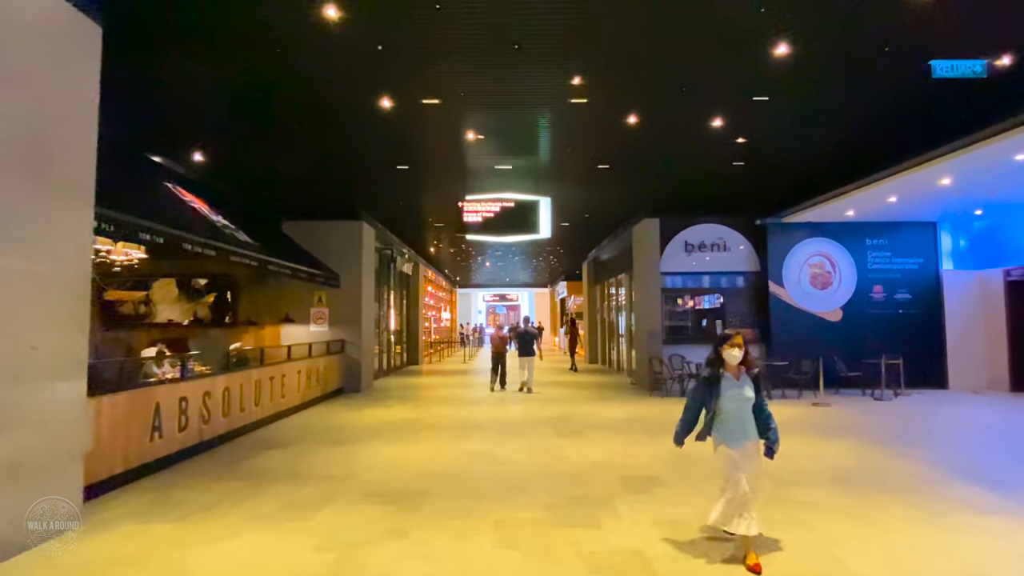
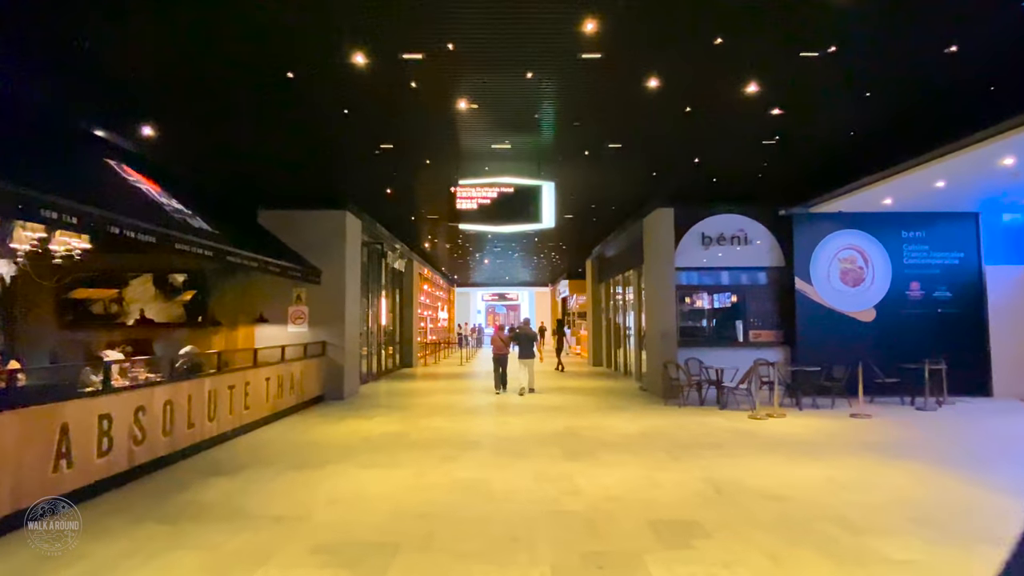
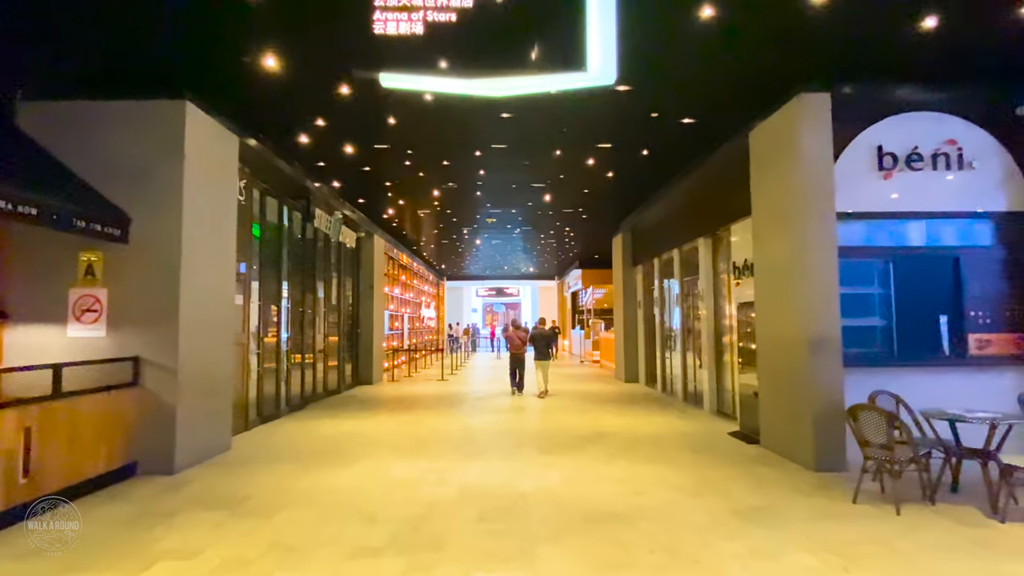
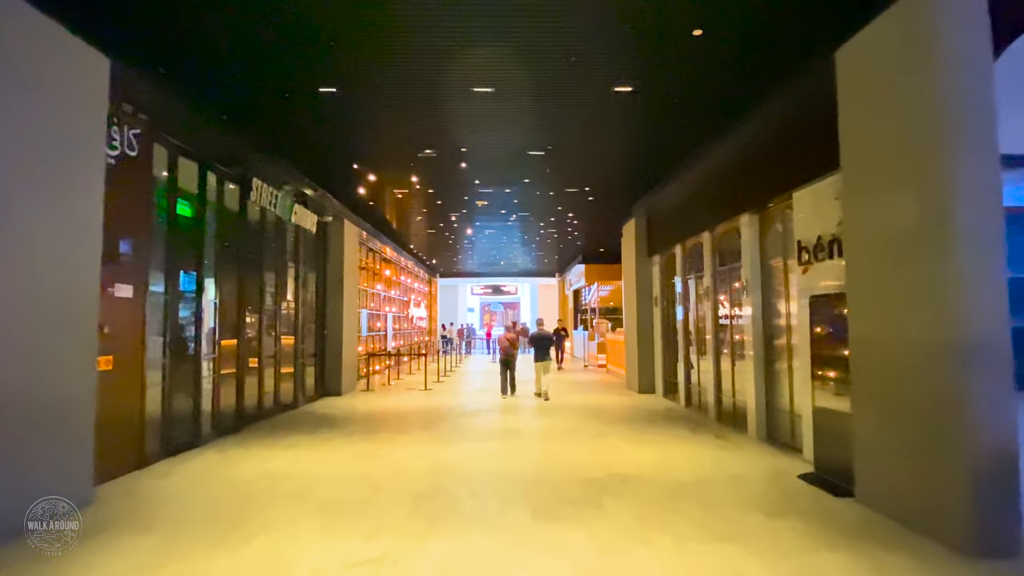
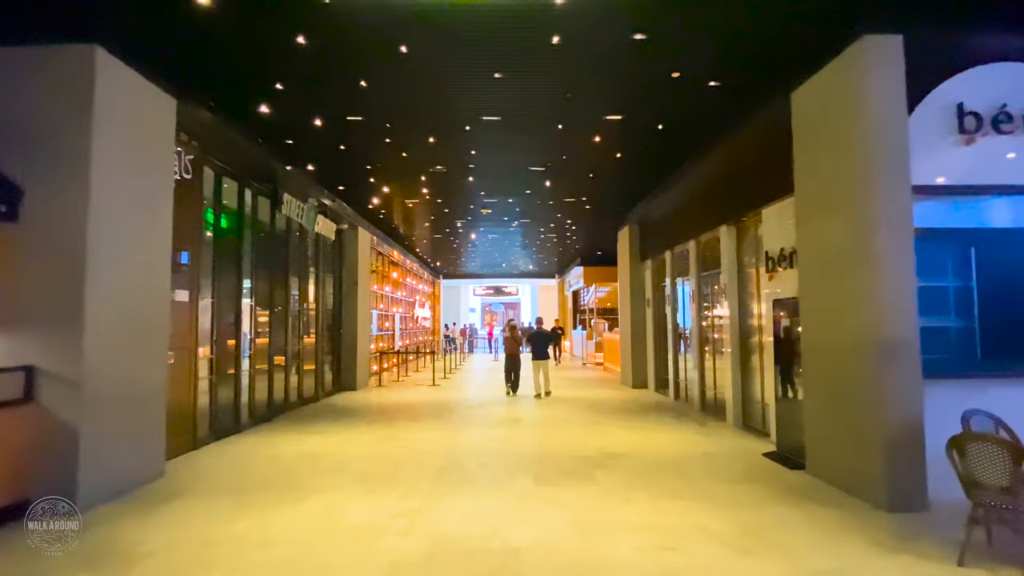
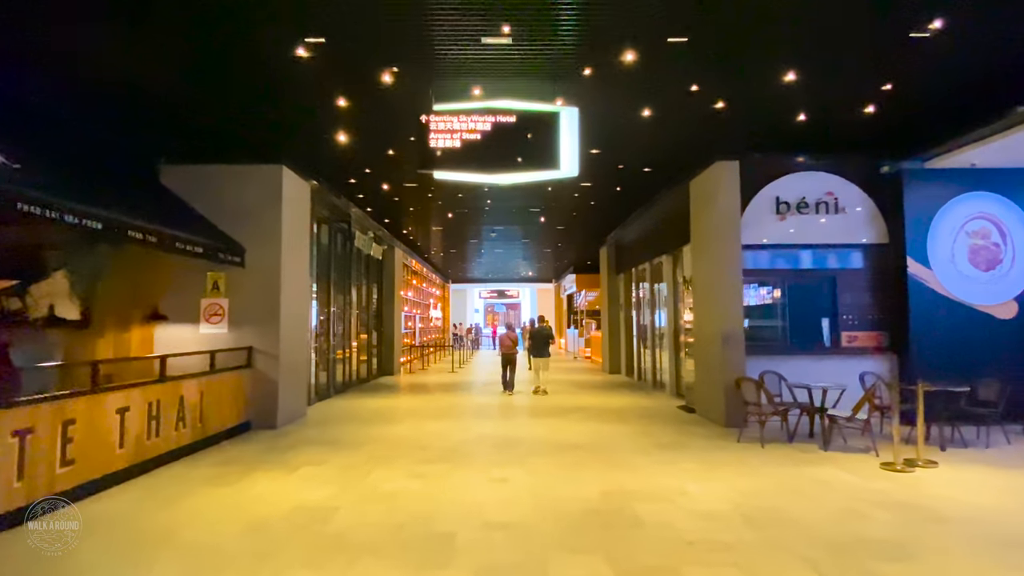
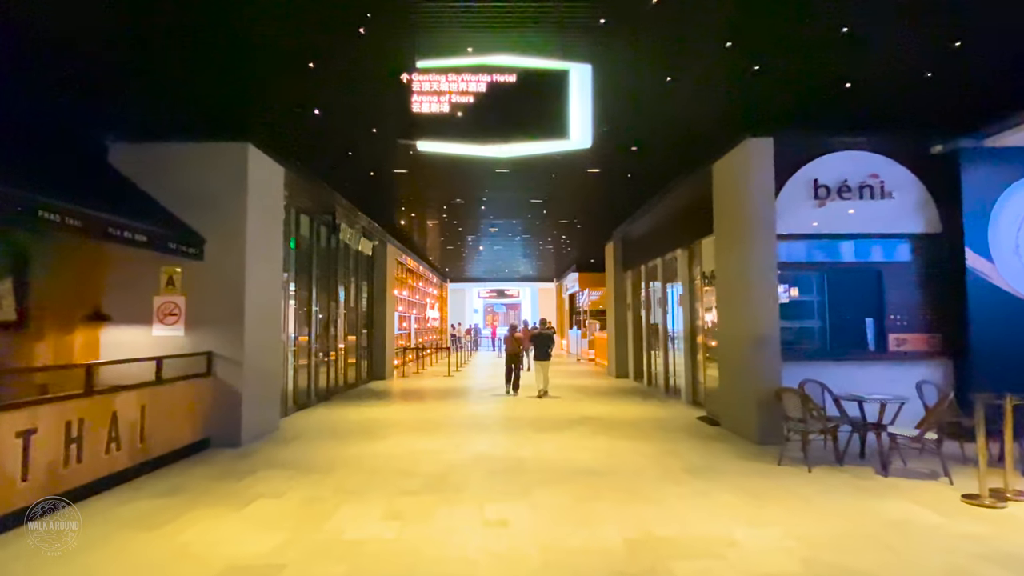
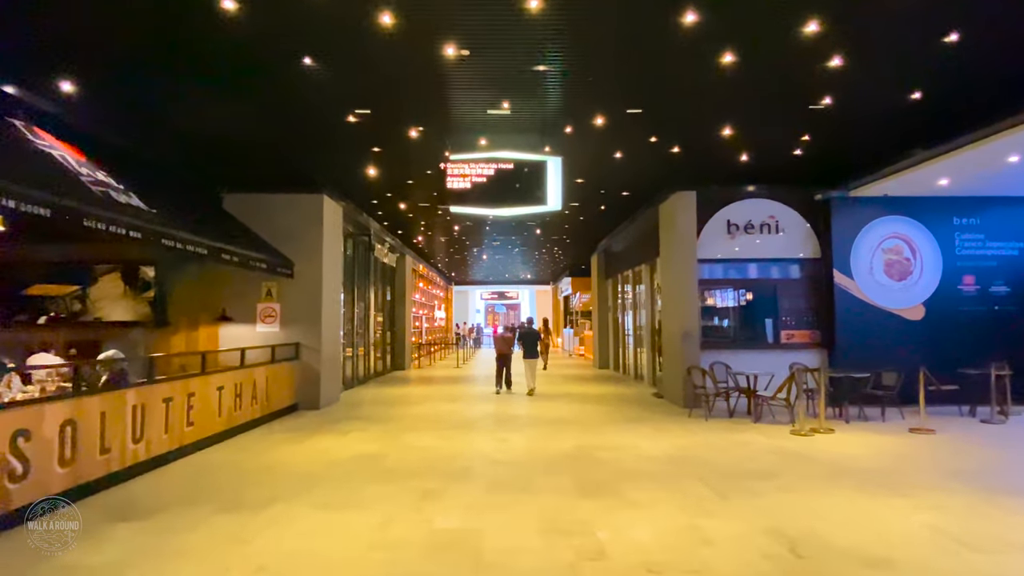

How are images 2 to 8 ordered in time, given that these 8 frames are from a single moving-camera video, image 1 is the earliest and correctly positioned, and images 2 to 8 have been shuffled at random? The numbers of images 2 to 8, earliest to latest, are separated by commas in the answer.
2, 8, 6, 7, 3, 5, 4
